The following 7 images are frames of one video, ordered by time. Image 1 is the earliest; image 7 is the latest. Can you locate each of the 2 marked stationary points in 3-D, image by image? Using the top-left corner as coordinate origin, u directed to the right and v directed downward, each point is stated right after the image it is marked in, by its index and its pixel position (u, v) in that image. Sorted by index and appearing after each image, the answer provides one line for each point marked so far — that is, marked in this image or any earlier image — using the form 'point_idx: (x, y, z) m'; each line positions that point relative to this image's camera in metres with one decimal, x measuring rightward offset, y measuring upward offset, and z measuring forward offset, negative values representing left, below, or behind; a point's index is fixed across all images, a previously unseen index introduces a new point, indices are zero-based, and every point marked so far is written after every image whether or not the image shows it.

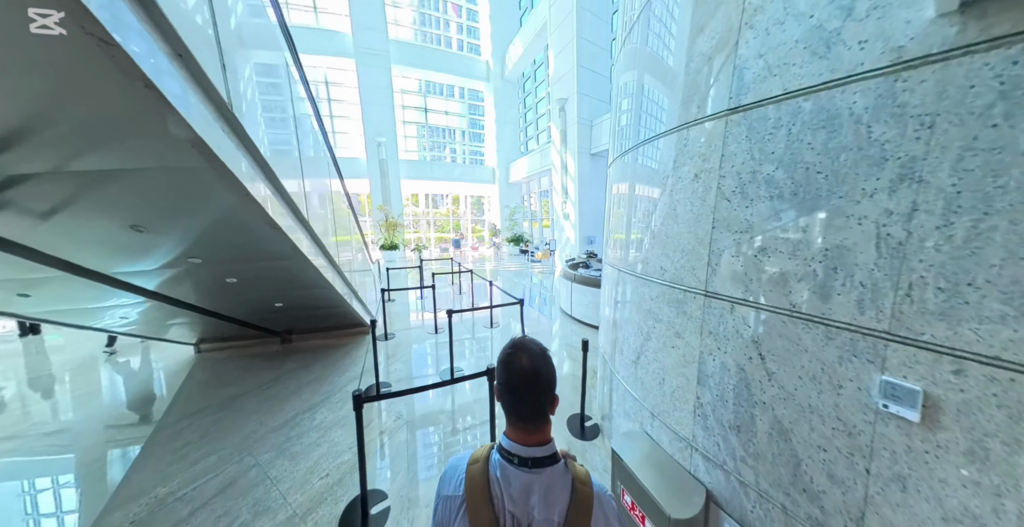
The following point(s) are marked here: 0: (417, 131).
0: (-4.2, +5.9, +13.3) m
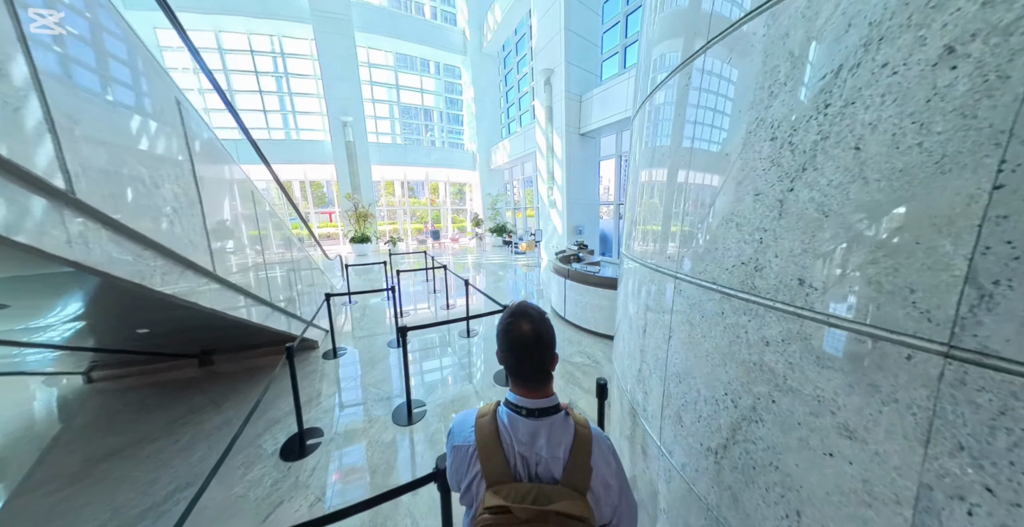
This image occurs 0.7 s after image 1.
0: (-5.0, +6.2, +12.1) m
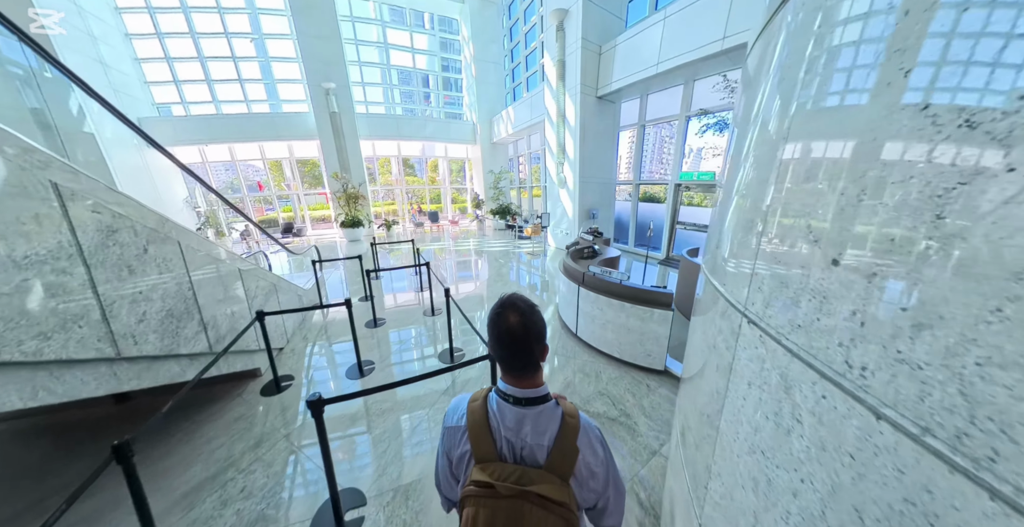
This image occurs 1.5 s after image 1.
0: (-4.8, +6.7, +10.9) m
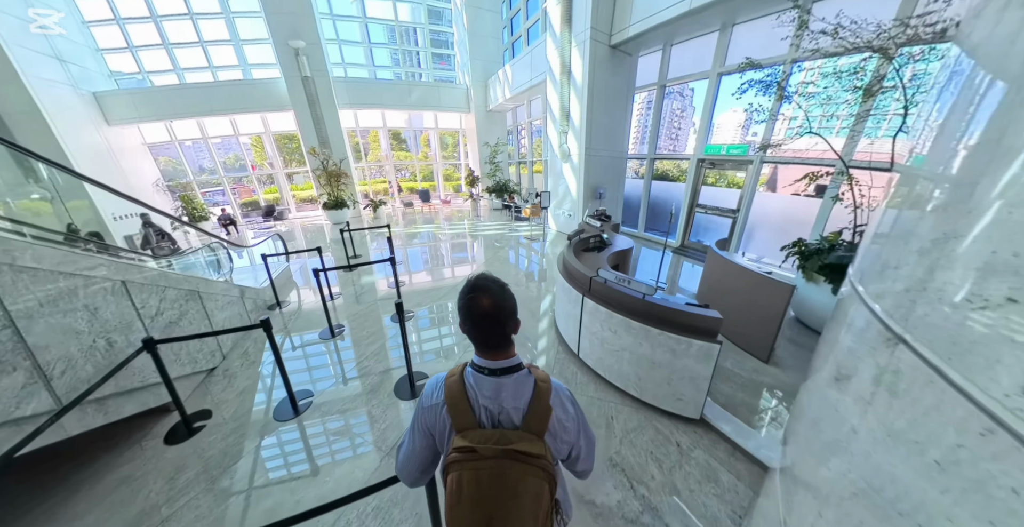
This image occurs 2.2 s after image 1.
0: (-4.9, +7.3, +9.7) m
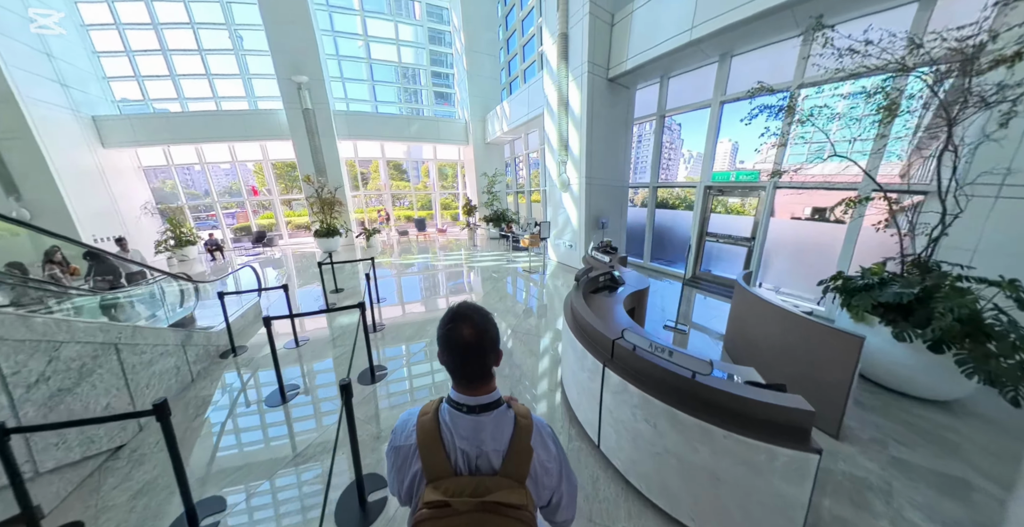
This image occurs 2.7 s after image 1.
0: (-4.9, +6.3, +9.9) m
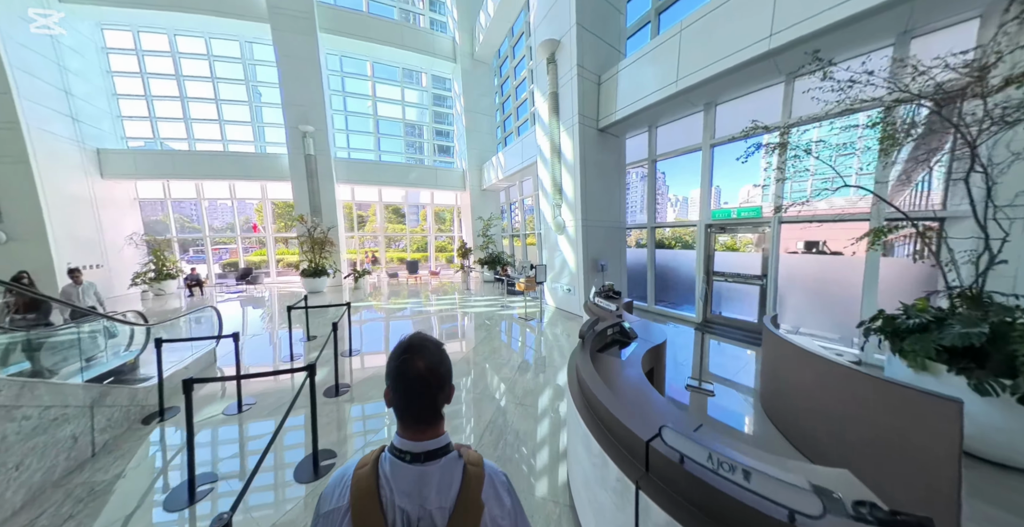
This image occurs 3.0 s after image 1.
0: (-5.1, +4.7, +10.4) m
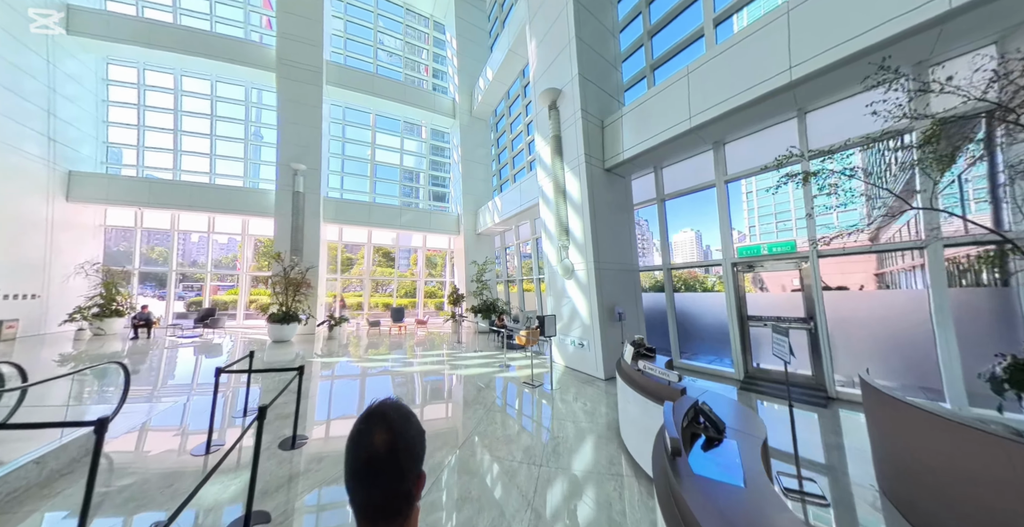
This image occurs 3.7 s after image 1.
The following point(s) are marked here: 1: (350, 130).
0: (-5.2, +3.2, +10.1) m
1: (-5.5, +4.6, +10.1) m
